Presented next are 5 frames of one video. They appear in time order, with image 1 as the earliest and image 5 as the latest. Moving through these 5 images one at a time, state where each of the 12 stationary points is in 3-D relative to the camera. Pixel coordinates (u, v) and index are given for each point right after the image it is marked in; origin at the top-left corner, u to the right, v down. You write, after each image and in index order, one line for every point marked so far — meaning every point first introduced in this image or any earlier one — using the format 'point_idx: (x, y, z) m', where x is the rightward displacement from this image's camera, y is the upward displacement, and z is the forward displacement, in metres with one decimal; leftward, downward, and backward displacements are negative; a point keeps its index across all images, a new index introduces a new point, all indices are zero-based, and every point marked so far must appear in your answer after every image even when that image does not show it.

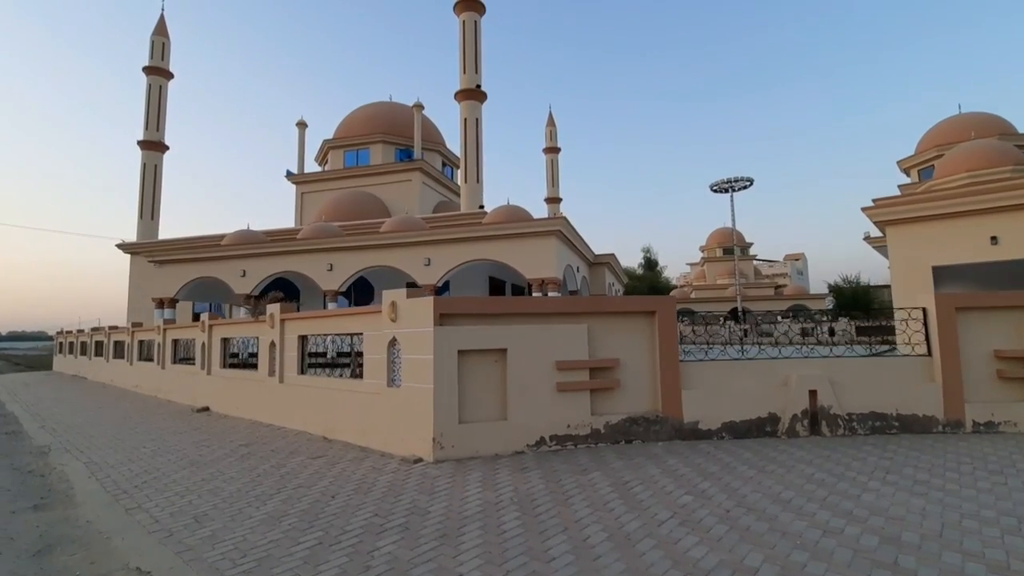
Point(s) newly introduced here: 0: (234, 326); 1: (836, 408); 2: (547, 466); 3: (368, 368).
0: (-5.0, -0.7, +9.8) m
1: (+4.1, -1.5, +6.7) m
2: (+0.4, -1.8, +5.5) m
3: (-1.8, -1.0, +6.8) m
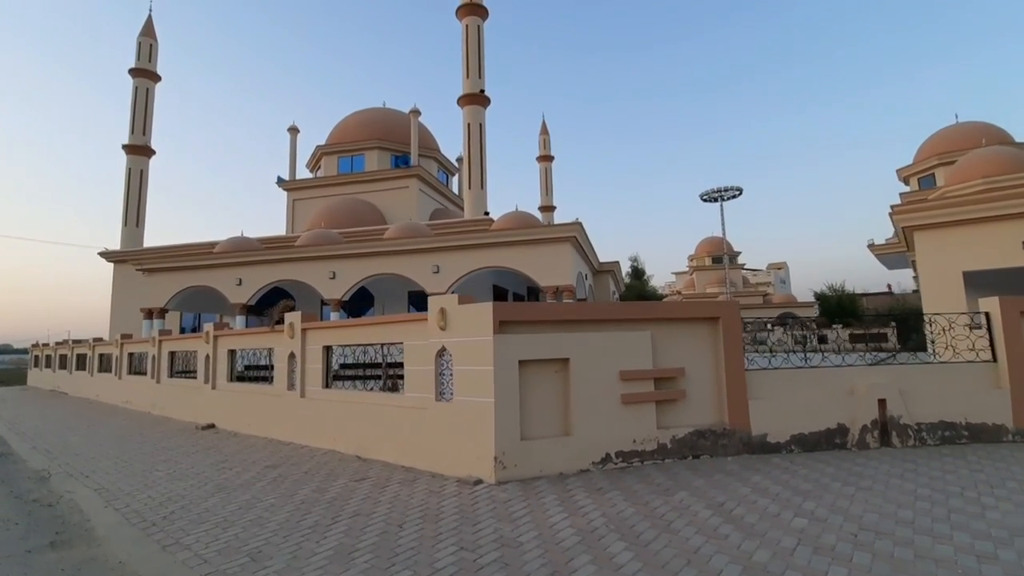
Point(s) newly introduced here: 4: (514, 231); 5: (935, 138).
0: (-4.5, -0.8, +9.1) m
1: (+4.7, -1.5, +6.4) m
2: (+1.1, -1.8, +5.0) m
3: (-1.2, -1.1, +6.3) m
4: (+0.1, +1.4, +13.4) m
5: (+13.7, +4.9, +17.7) m
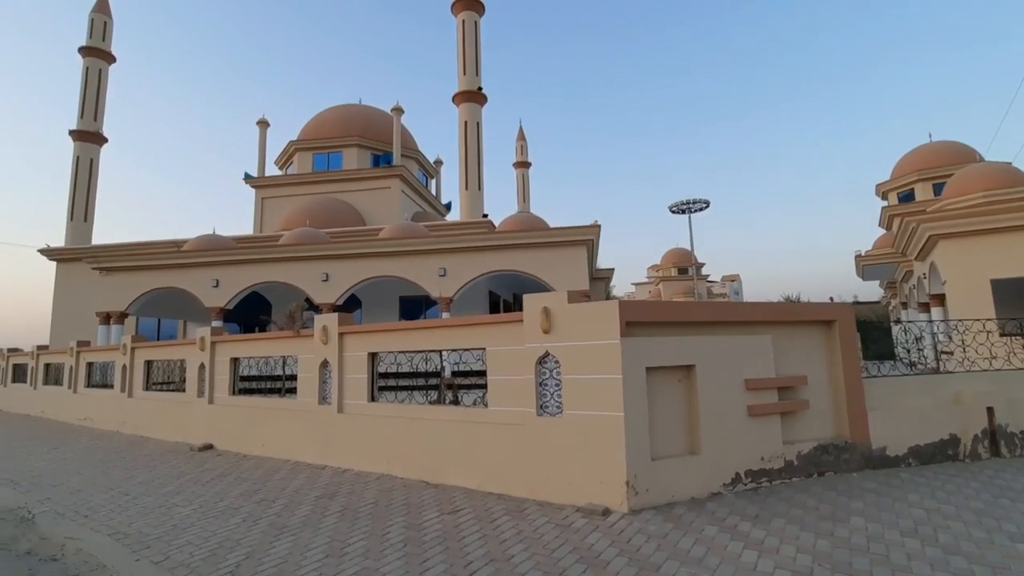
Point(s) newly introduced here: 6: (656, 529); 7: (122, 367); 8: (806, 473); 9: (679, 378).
0: (-3.7, -0.8, +7.9) m
1: (+5.6, -1.5, +6.1) m
2: (+2.2, -1.8, +4.4) m
3: (-0.2, -1.0, +5.4) m
4: (+0.4, +1.3, +12.7) m
5: (+13.5, +4.5, +18.4) m
6: (+1.1, -1.8, +4.1) m
7: (-7.5, -1.5, +10.4) m
8: (+2.8, -1.8, +5.2) m
9: (+1.5, -0.8, +4.9) m
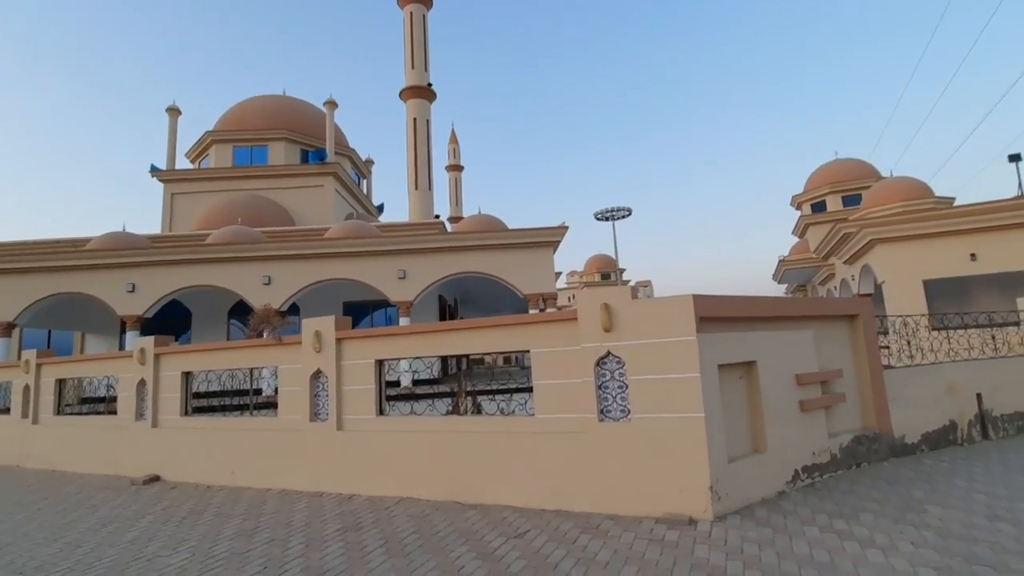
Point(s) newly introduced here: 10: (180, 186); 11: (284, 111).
0: (-3.7, -0.8, +6.8) m
1: (+5.9, -1.5, +6.6) m
2: (+2.8, -1.7, +4.3) m
3: (+0.2, -1.0, +4.9) m
4: (-0.4, +1.2, +12.2) m
5: (+11.5, +4.4, +20.2) m
6: (+1.7, -1.7, +3.8) m
7: (-7.8, -1.6, +8.6) m
8: (+3.3, -1.7, +5.3) m
9: (+2.0, -0.8, +4.7) m
10: (-11.1, +3.4, +18.2) m
11: (-8.2, +6.3, +19.4) m
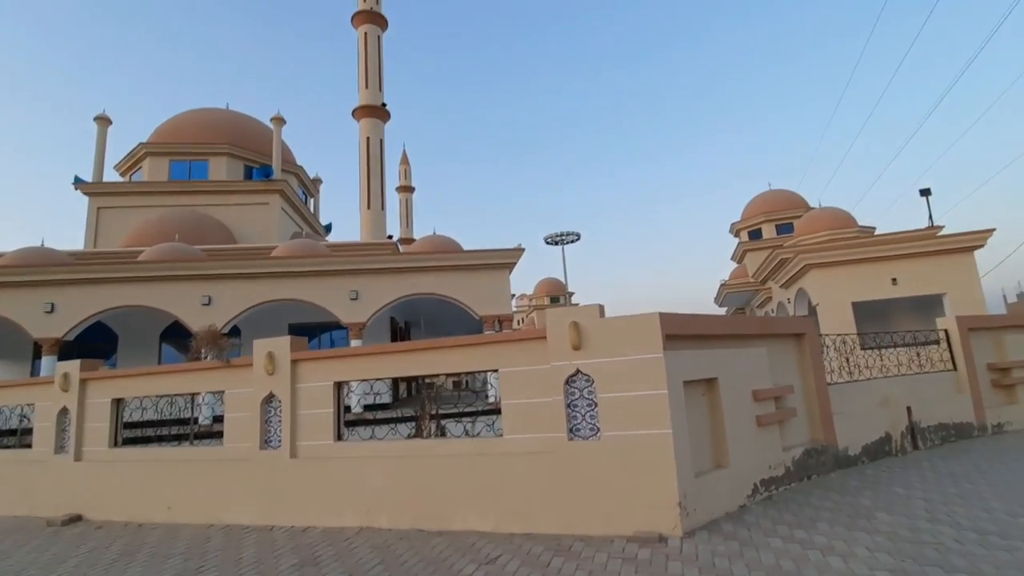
0: (-4.2, -1.0, +6.3) m
1: (+5.4, -1.8, +7.1) m
2: (+2.5, -1.9, +4.5) m
3: (-0.1, -1.2, +4.9) m
4: (-1.4, +0.7, +12.1) m
5: (+9.6, +3.5, +21.4) m
6: (+1.5, -1.9, +3.9) m
7: (-8.4, -1.9, +7.7) m
8: (+2.9, -1.9, +5.5) m
9: (+1.7, -0.9, +4.9) m
10: (-12.7, +2.7, +17.1) m
11: (-9.9, +5.6, +18.7) m
